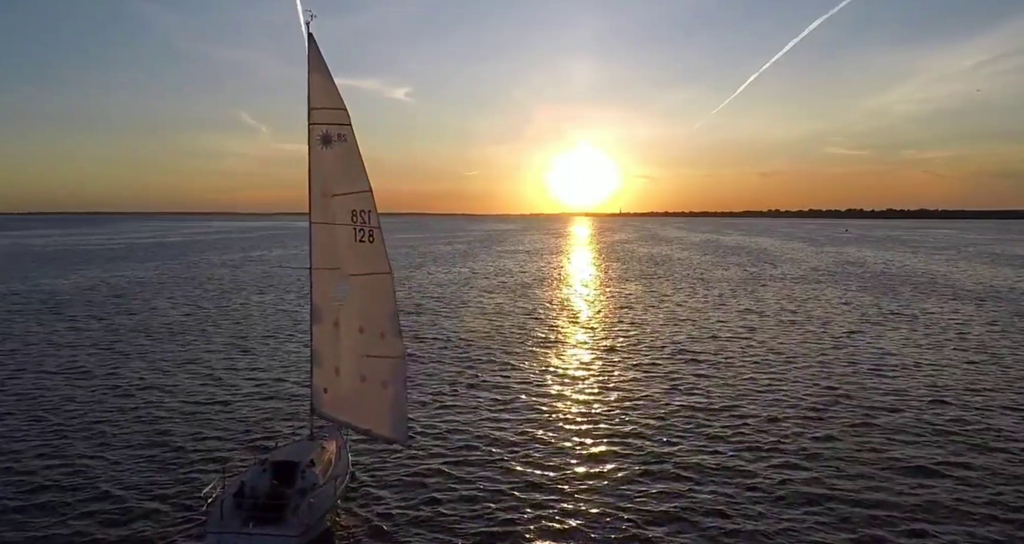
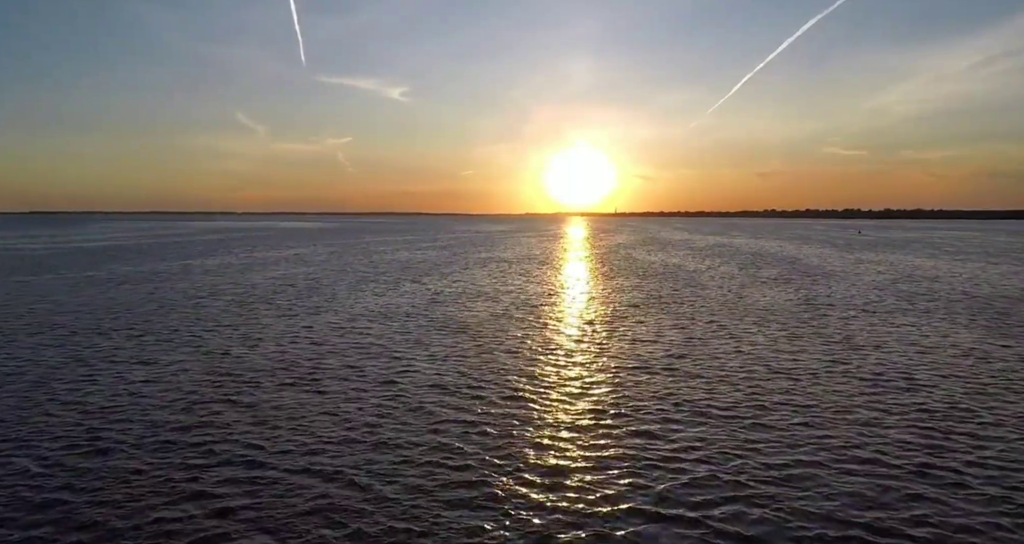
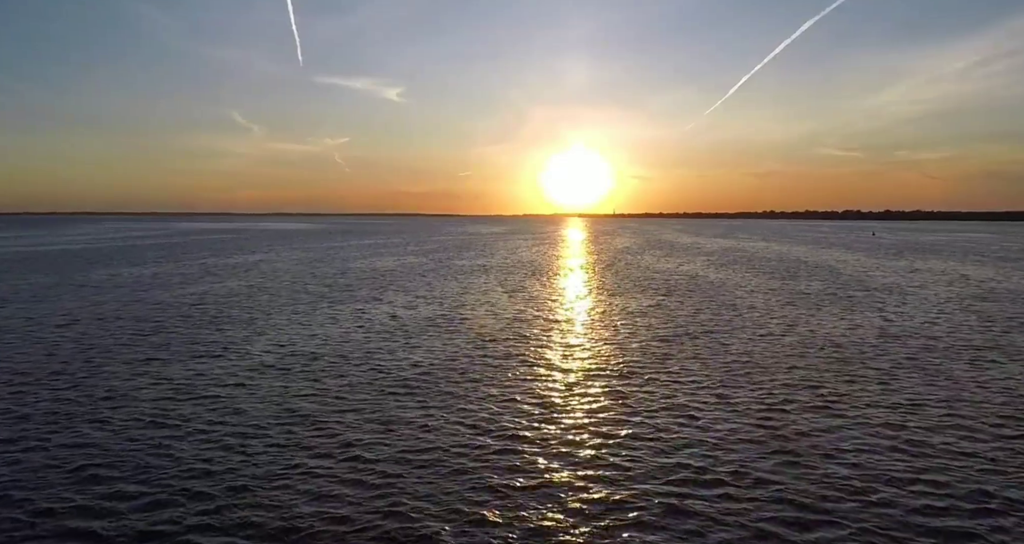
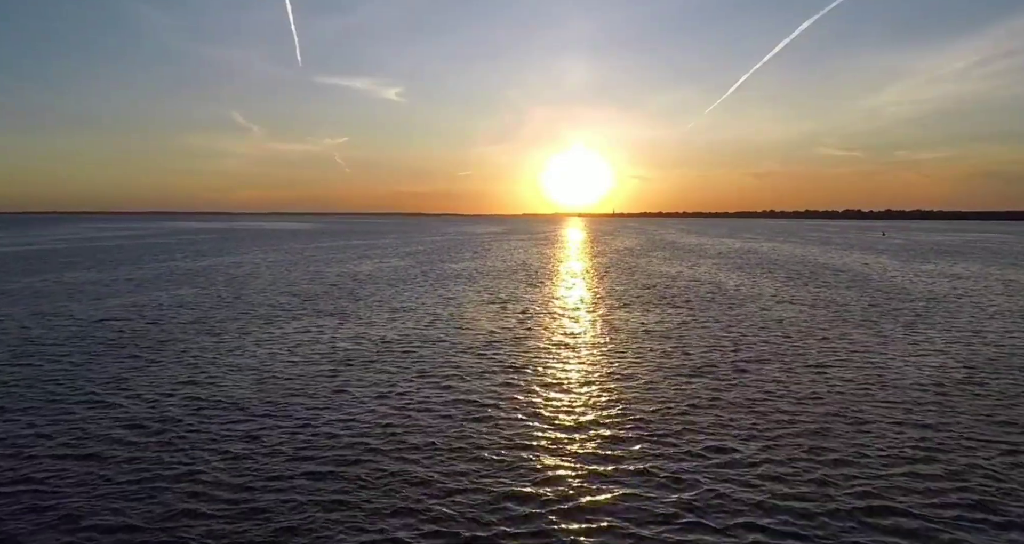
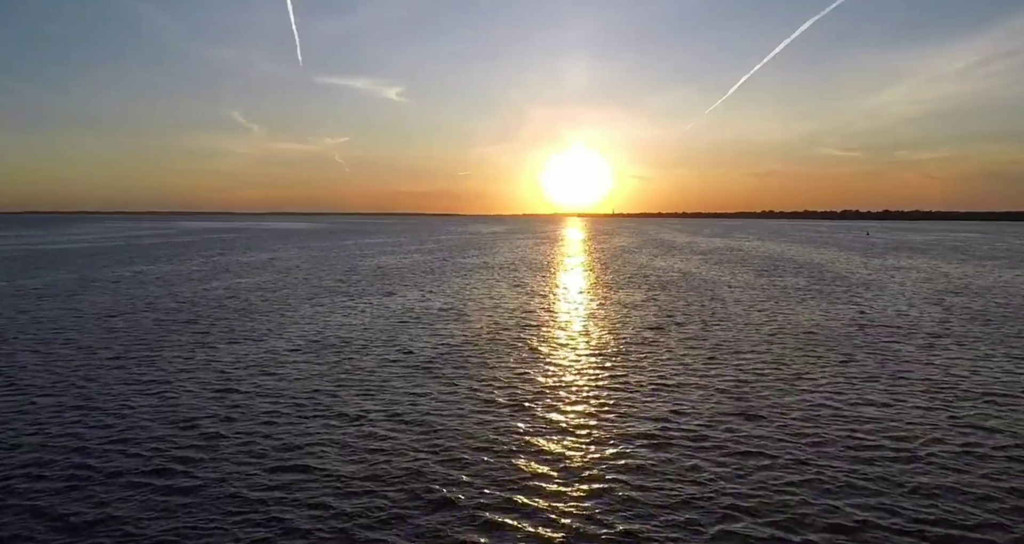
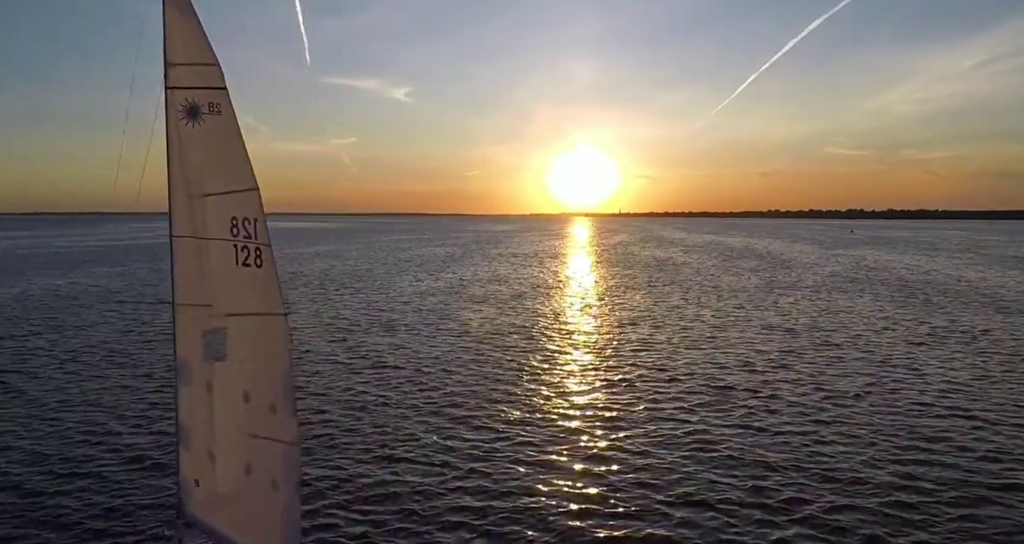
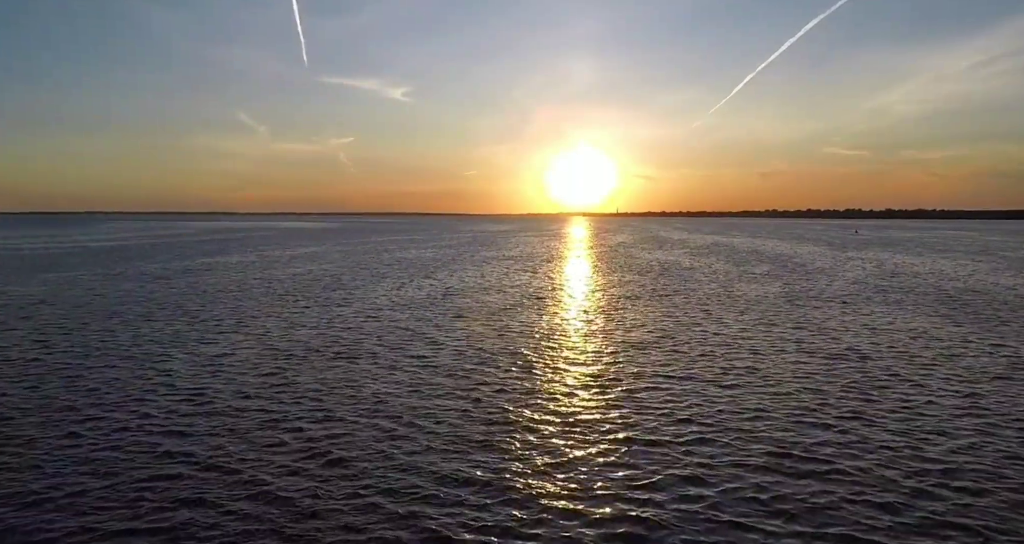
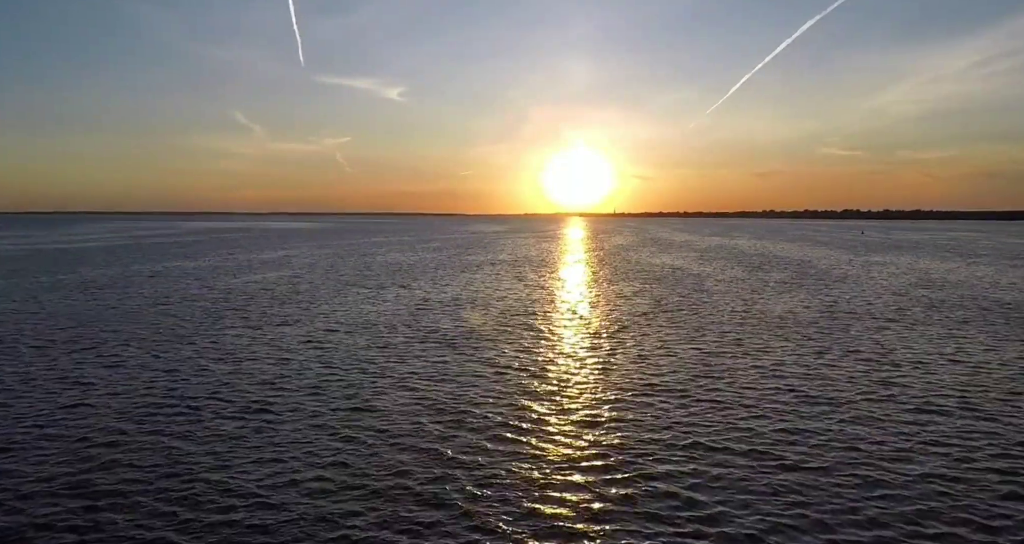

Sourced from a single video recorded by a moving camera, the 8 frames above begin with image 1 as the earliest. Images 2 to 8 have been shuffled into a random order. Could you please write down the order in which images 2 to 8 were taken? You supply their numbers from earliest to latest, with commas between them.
6, 7, 2, 8, 5, 3, 4
